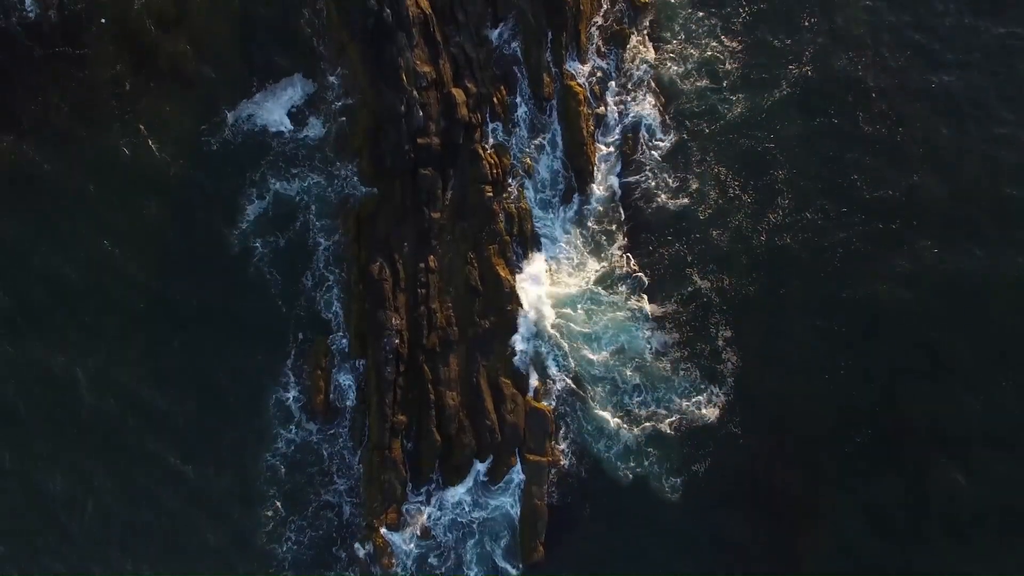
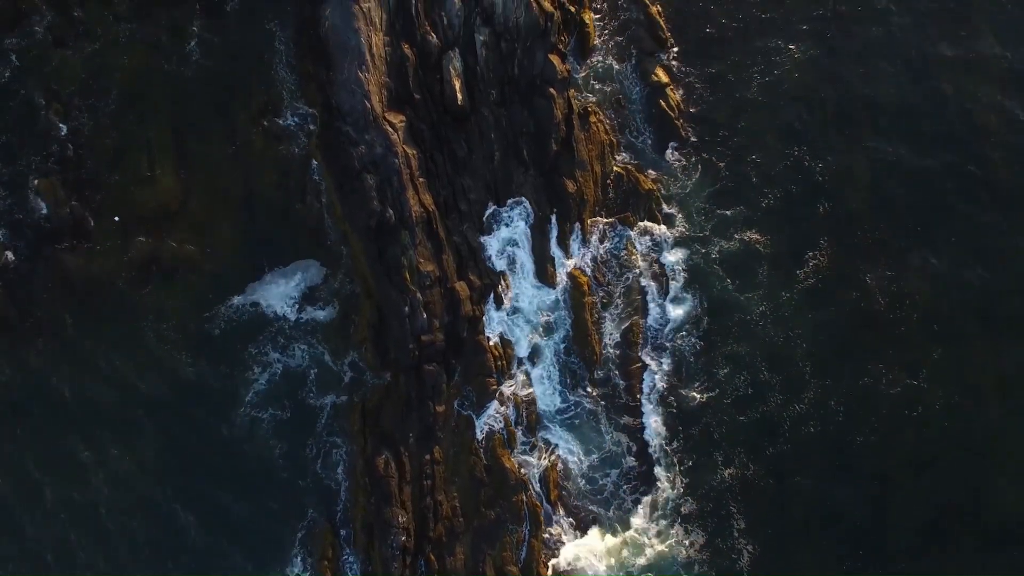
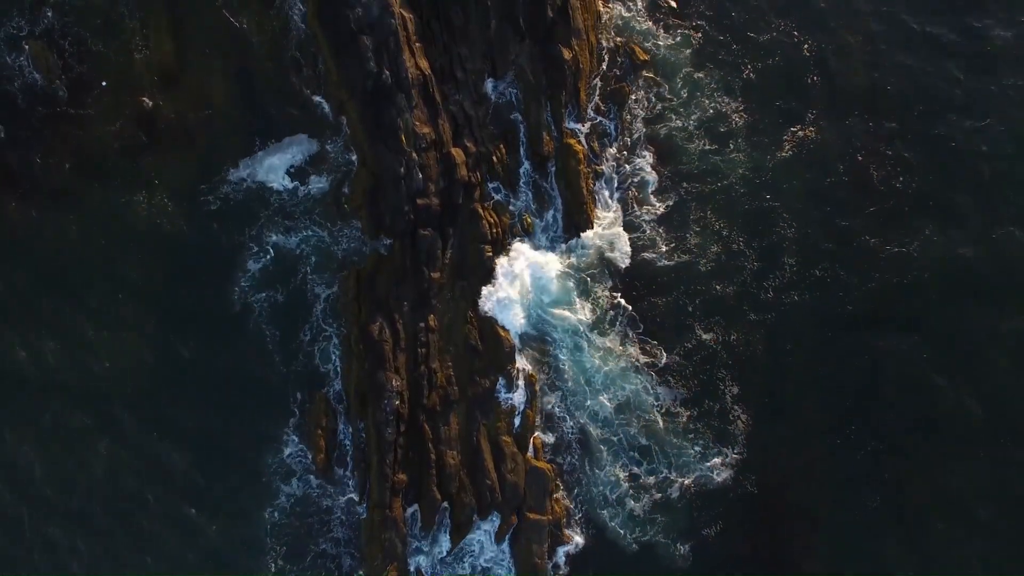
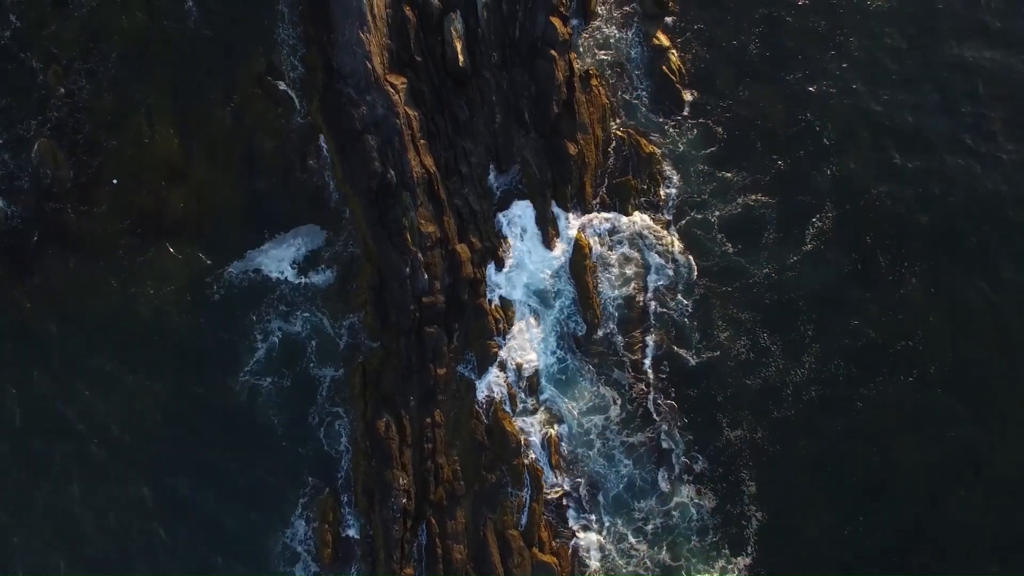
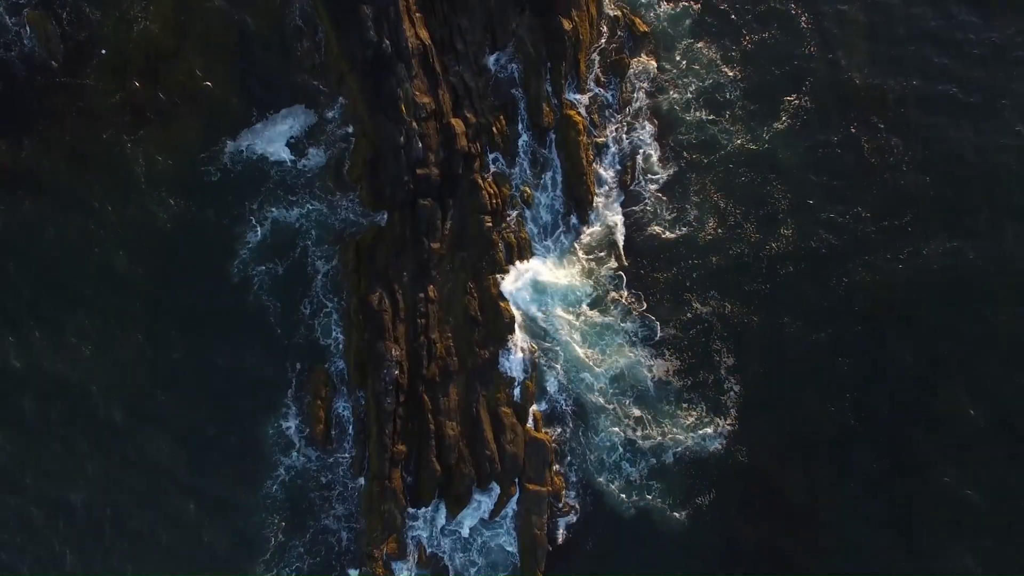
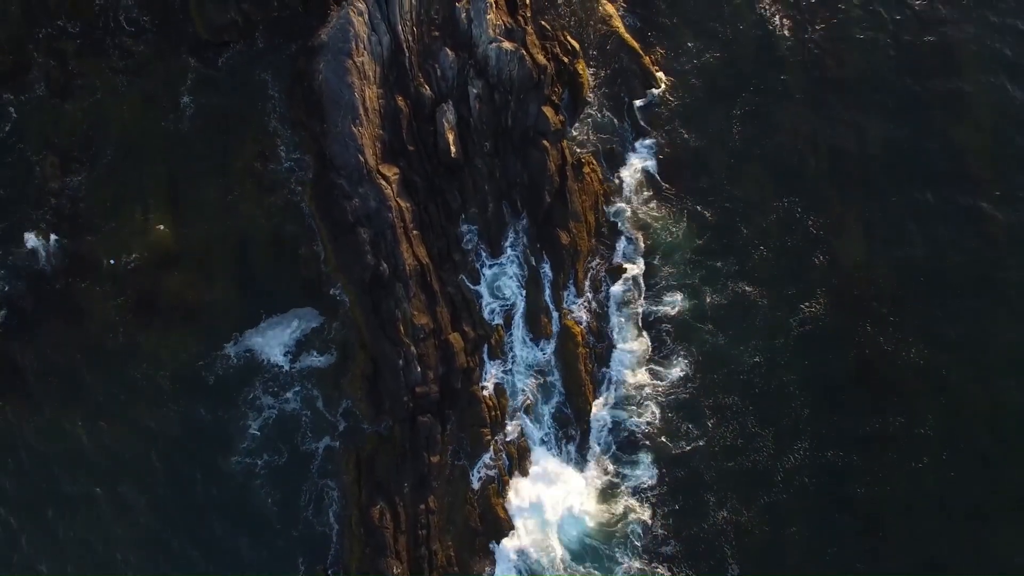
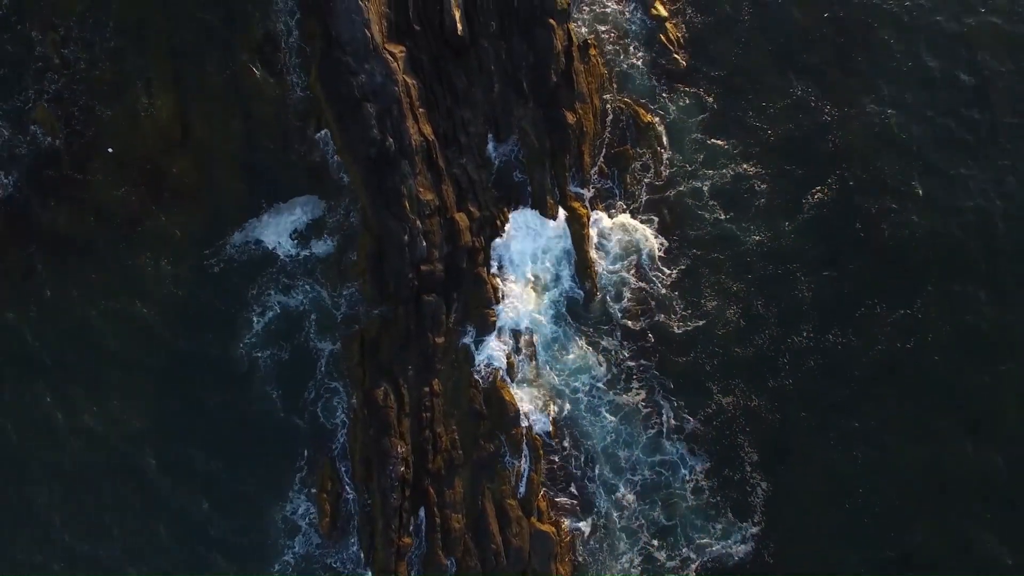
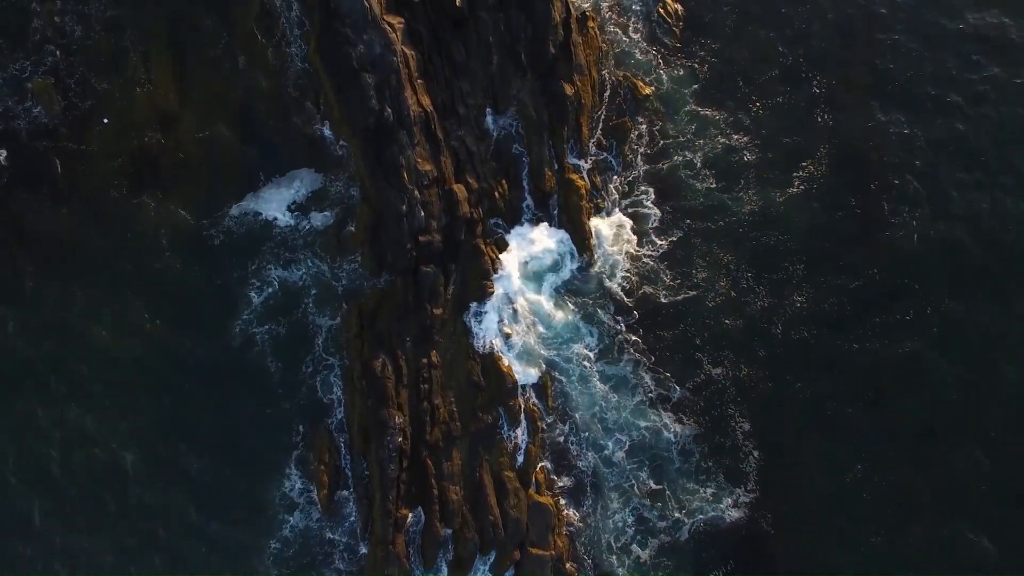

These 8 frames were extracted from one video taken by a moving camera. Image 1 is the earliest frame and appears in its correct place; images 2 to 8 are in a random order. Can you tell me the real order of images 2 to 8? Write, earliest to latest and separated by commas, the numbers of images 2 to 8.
5, 3, 8, 7, 4, 2, 6
